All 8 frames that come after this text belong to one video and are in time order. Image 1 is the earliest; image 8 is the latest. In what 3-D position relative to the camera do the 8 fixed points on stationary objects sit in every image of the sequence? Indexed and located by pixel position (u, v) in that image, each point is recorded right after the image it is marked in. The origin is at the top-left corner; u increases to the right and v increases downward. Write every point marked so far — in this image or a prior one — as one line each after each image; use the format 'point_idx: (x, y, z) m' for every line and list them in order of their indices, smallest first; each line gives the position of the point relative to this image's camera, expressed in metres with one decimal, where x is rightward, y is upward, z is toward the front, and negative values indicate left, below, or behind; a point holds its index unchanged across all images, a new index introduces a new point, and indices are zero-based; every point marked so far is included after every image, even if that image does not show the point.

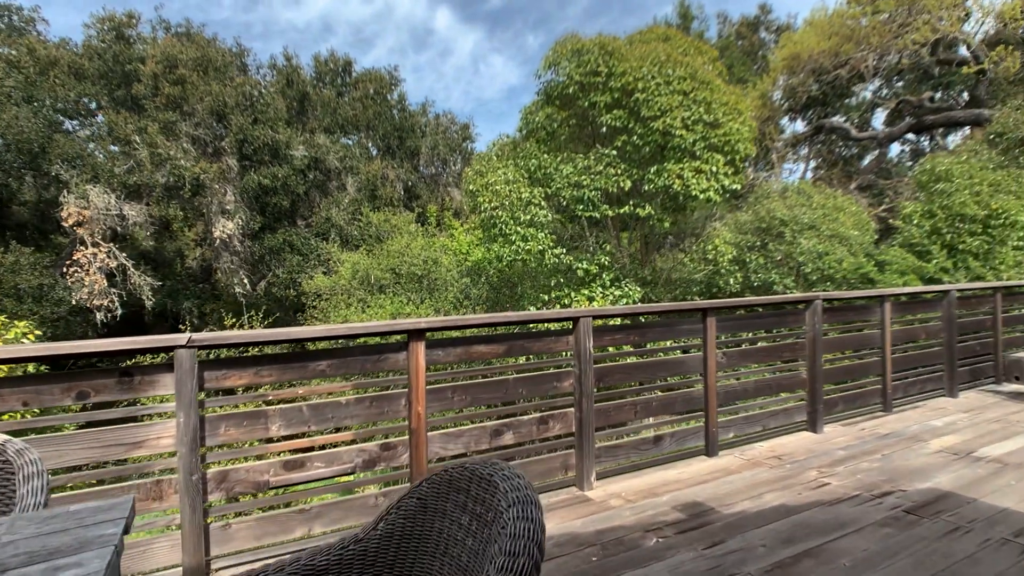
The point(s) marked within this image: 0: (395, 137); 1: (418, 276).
0: (-3.3, +4.1, +16.2) m
1: (-1.3, +0.2, +8.2) m
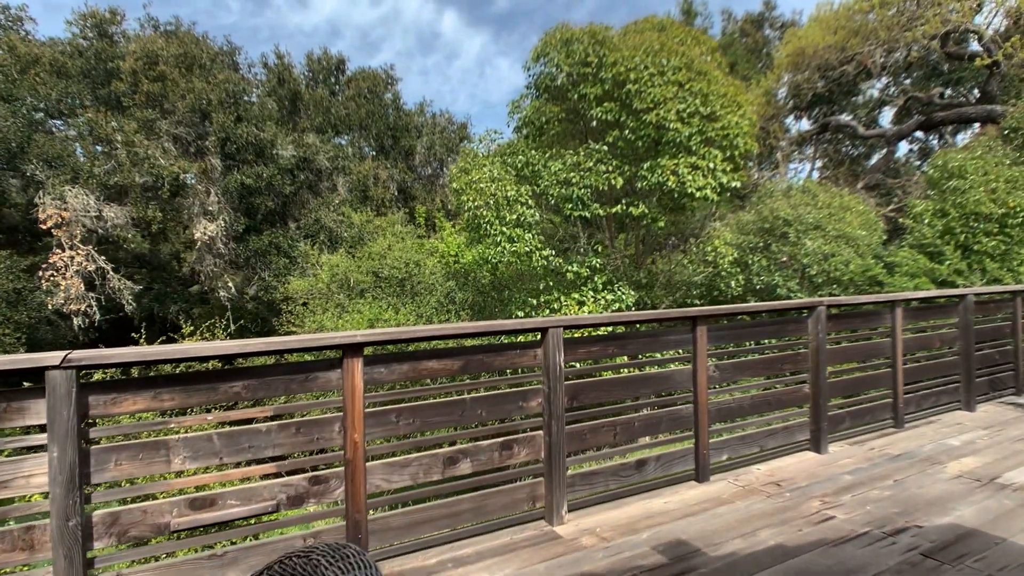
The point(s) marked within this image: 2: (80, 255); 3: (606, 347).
0: (-3.3, +4.0, +15.9) m
1: (-1.4, +0.1, +7.8) m
2: (-6.7, +0.5, +9.7) m
3: (+0.5, -0.3, +3.2) m
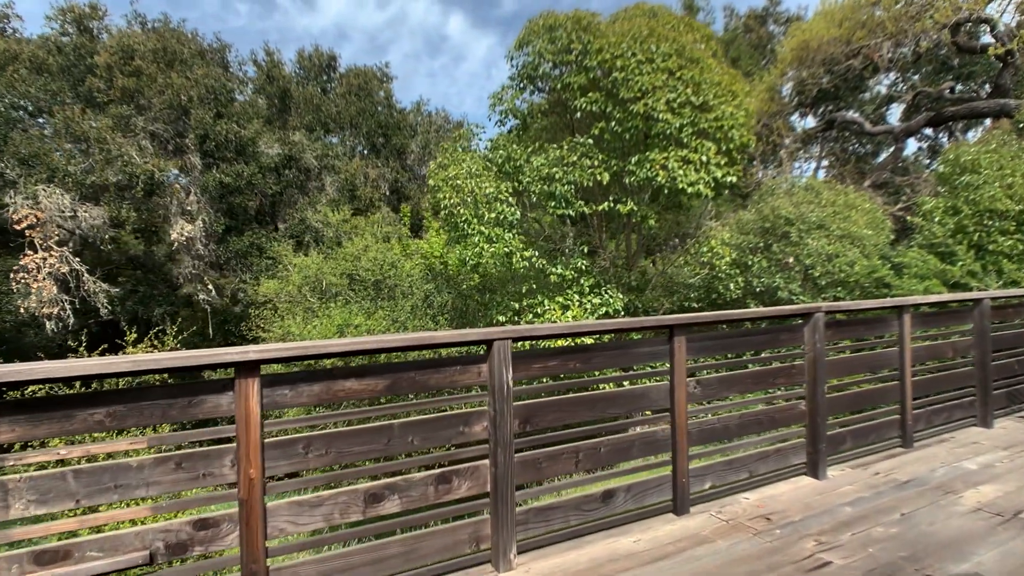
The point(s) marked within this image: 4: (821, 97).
0: (-3.4, +3.9, +15.5) m
1: (-1.6, +0.1, +7.4) m
2: (-6.9, +0.5, +9.3) m
3: (+0.2, -0.3, +2.7) m
4: (+7.4, +4.6, +14.5) m
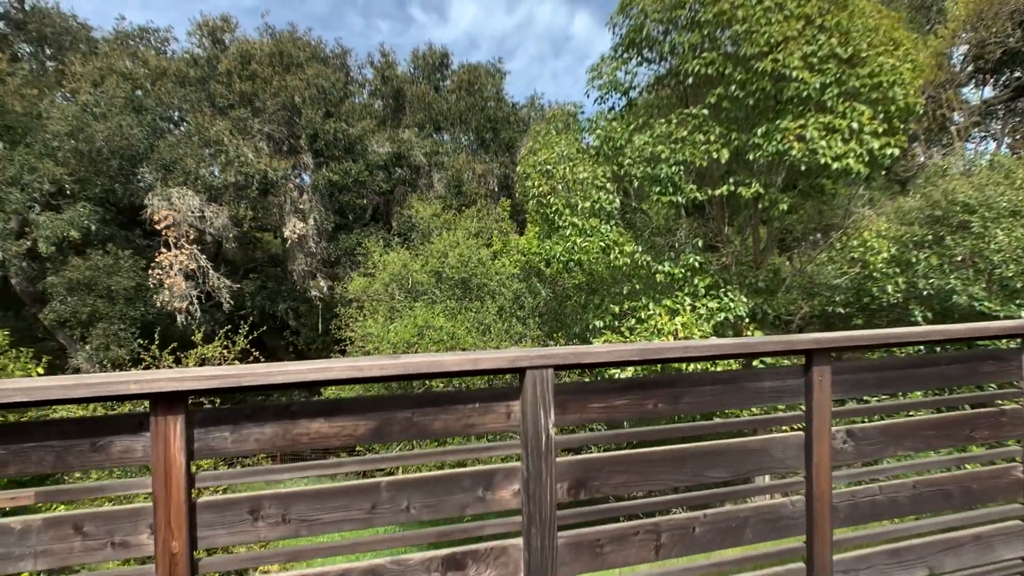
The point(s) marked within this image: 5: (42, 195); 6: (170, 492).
0: (-0.6, +3.9, +15.1) m
1: (-0.5, +0.1, +6.8) m
2: (-5.2, +0.6, +9.8) m
3: (+0.4, -0.3, +1.9) m
4: (+9.8, +4.5, +12.0) m
5: (-6.6, +1.3, +8.8) m
6: (-0.9, -0.5, +1.5) m
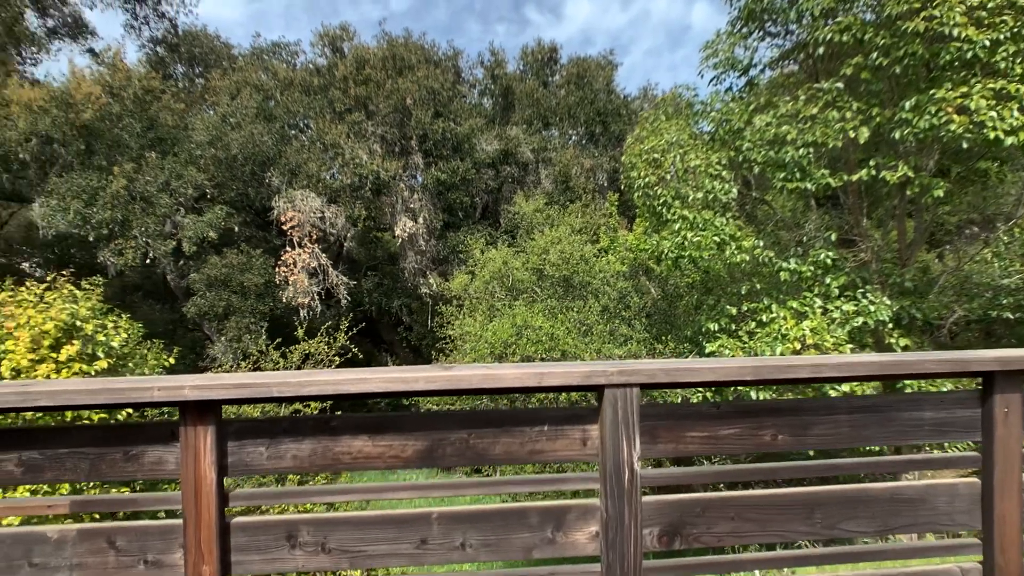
0: (+2.1, +4.0, +14.7) m
1: (+0.6, +0.1, +6.5) m
2: (-3.5, +0.6, +10.3) m
3: (+0.6, -0.3, +1.5) m
4: (+11.7, +4.5, +9.7) m
5: (-5.0, +1.4, +9.6) m
6: (-0.7, -0.5, +1.4) m
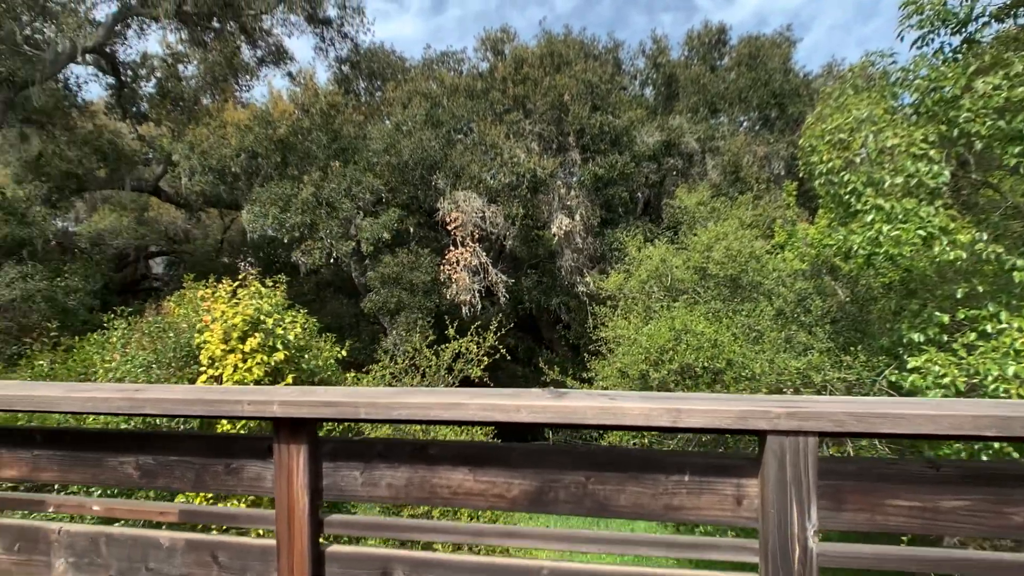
0: (+5.7, +4.0, +13.4) m
1: (+2.2, +0.1, +5.9) m
2: (-0.8, +0.6, +10.6) m
3: (+0.8, -0.4, +1.0) m
4: (+13.7, +4.4, +6.0) m
5: (-2.4, +1.4, +10.3) m
6: (-0.5, -0.5, +1.3) m
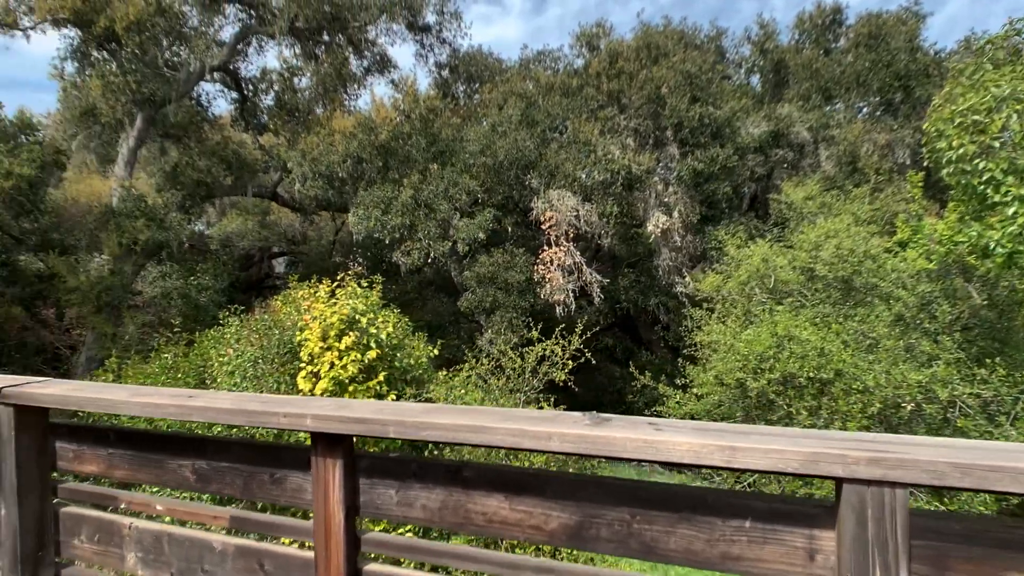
0: (+7.7, +4.0, +12.2) m
1: (+3.0, +0.1, +5.4) m
2: (+0.8, +0.6, +10.5) m
3: (+0.9, -0.4, +0.8) m
4: (+14.4, +4.3, +3.6) m
5: (-0.8, +1.5, +10.5) m
6: (-0.4, -0.5, +1.2) m
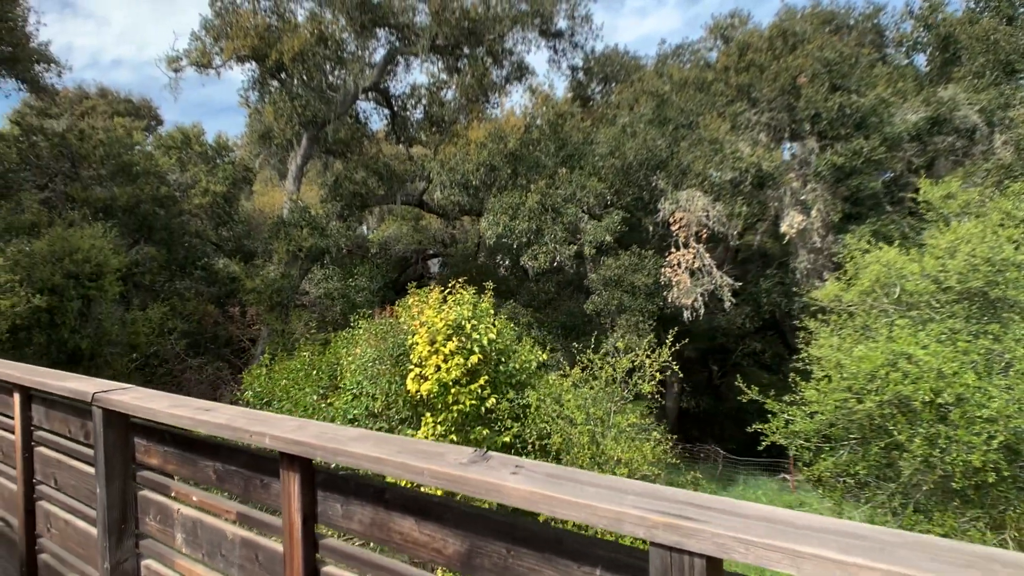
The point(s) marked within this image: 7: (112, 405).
0: (+10.0, +3.9, +10.1) m
1: (+3.7, 0.0, +4.6) m
2: (+2.8, +0.6, +10.1) m
3: (+0.6, -0.5, +0.7) m
4: (+14.4, +4.2, +0.1) m
5: (+1.2, +1.4, +10.5) m
6: (-0.5, -0.6, +1.4) m
7: (-1.2, -0.4, +1.9) m
